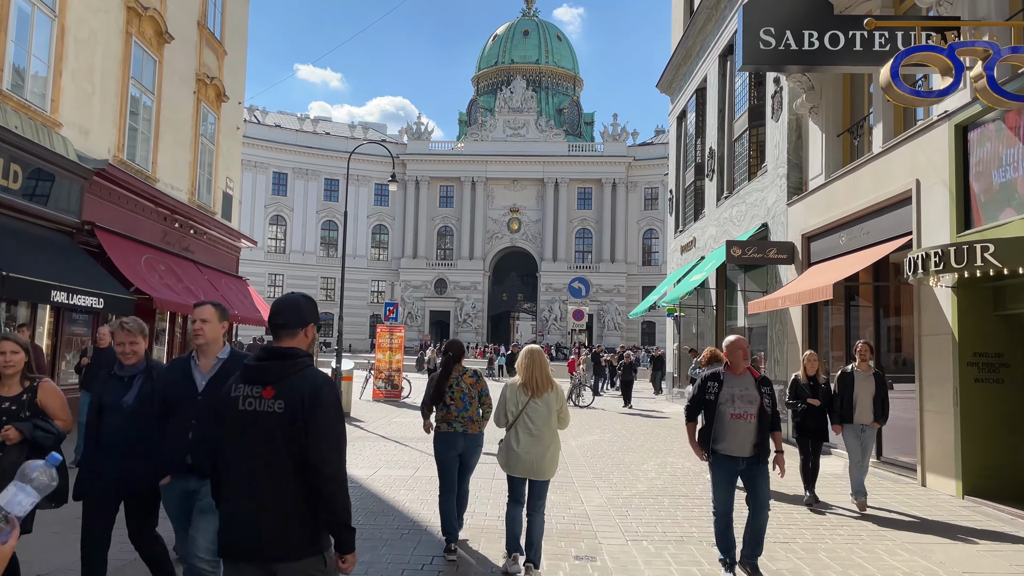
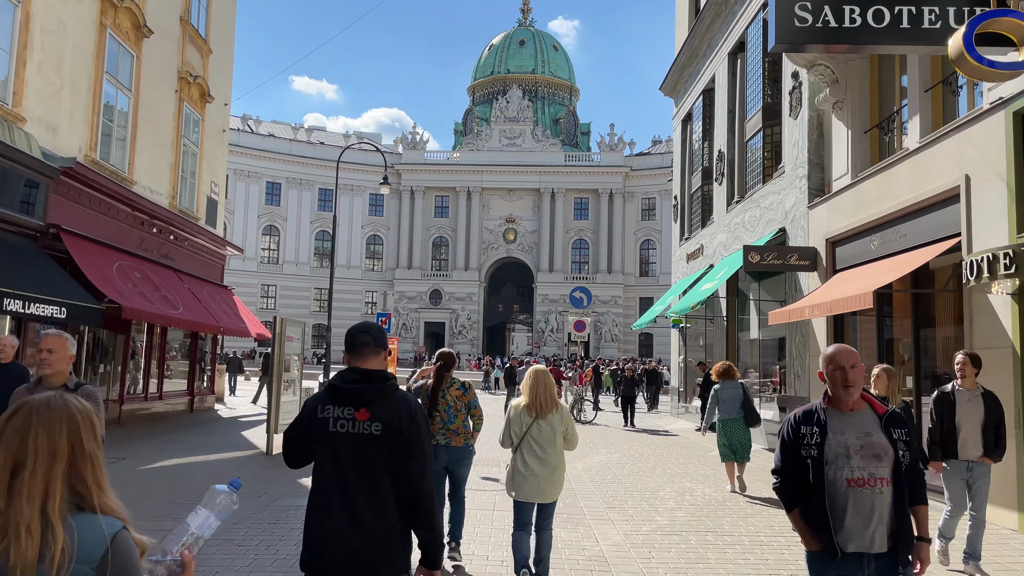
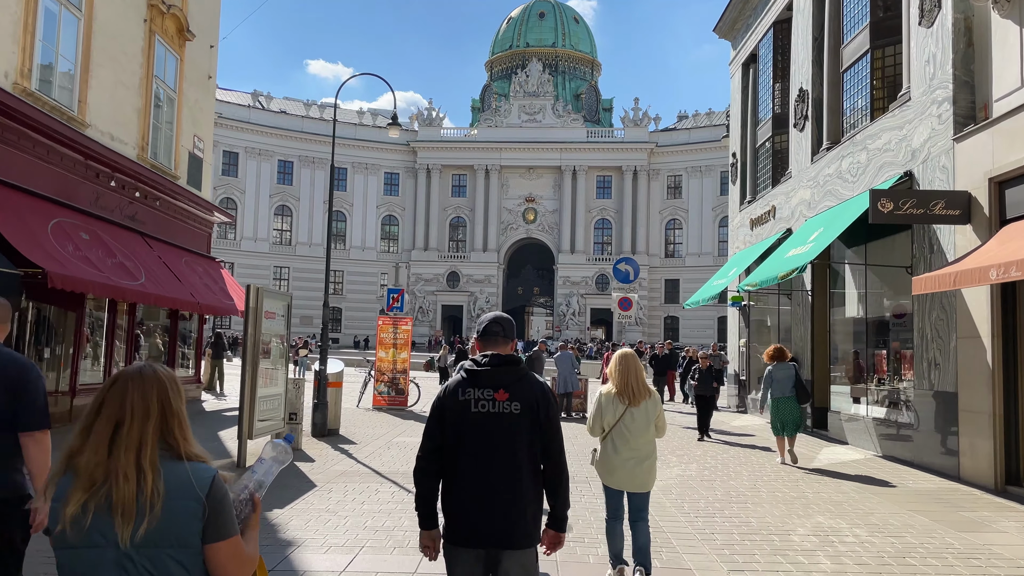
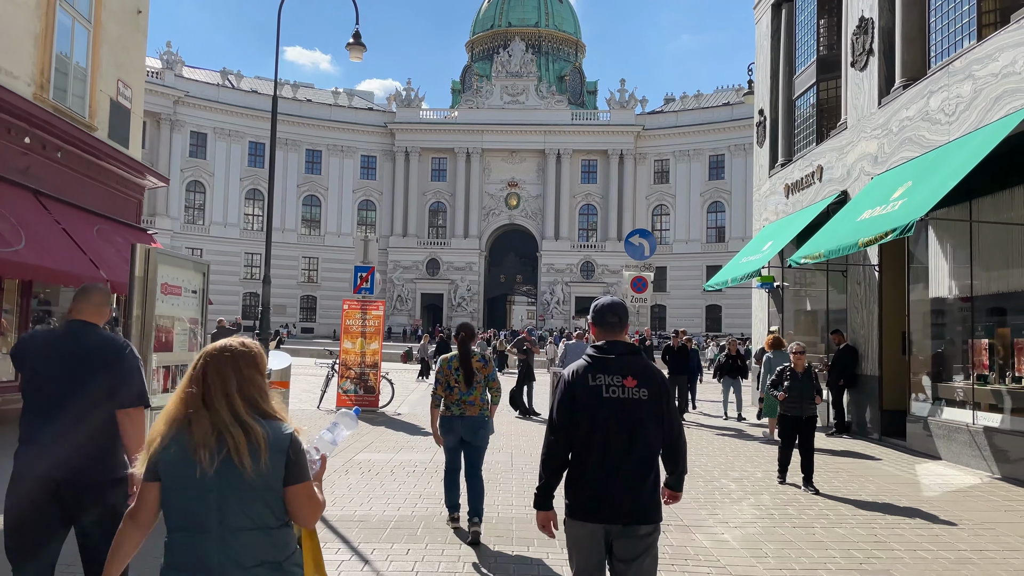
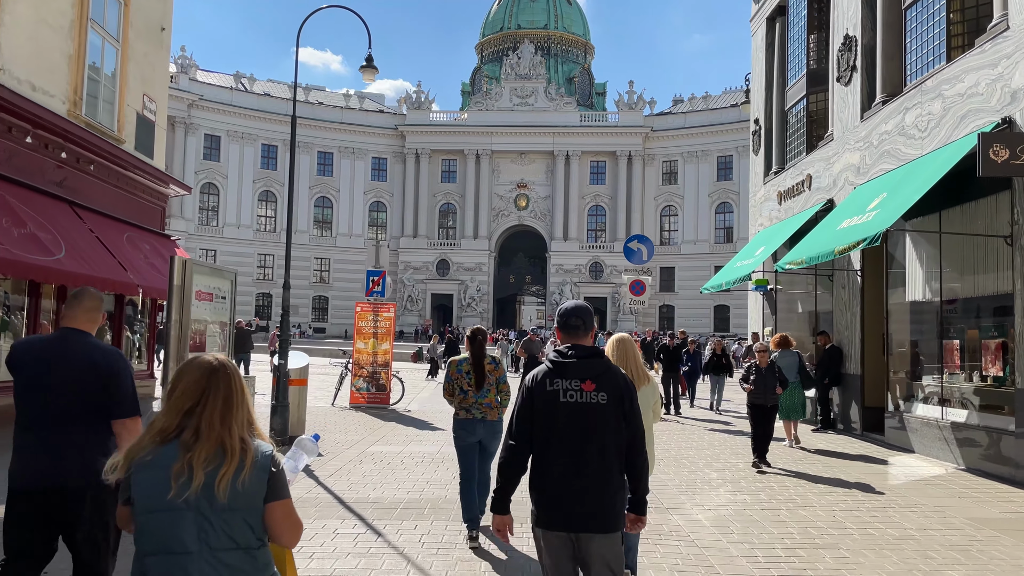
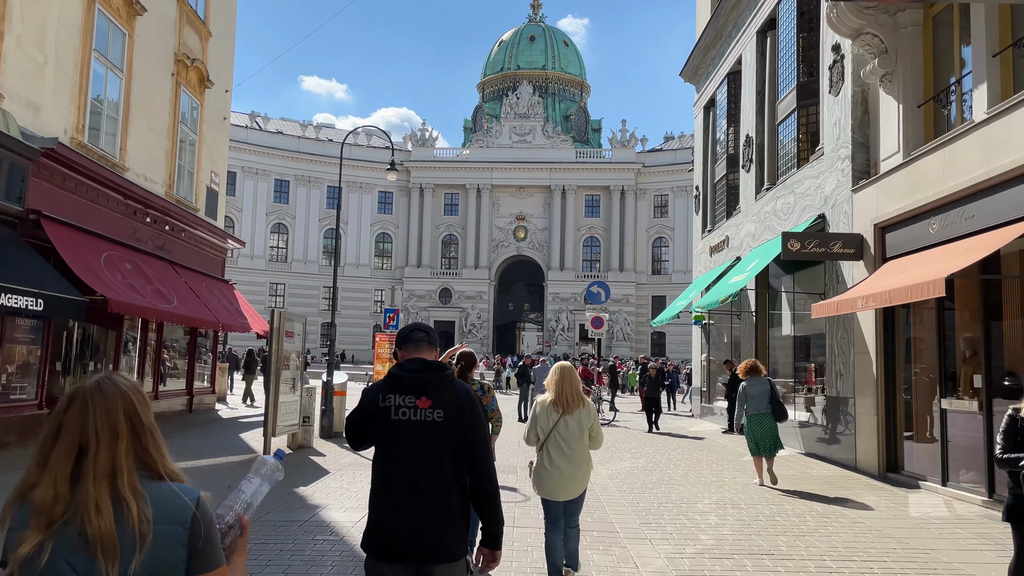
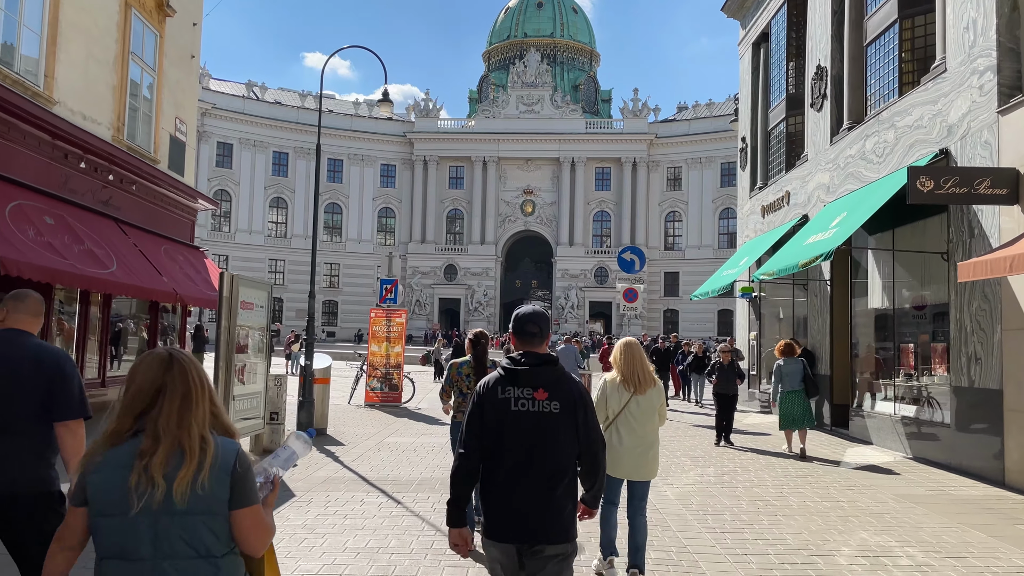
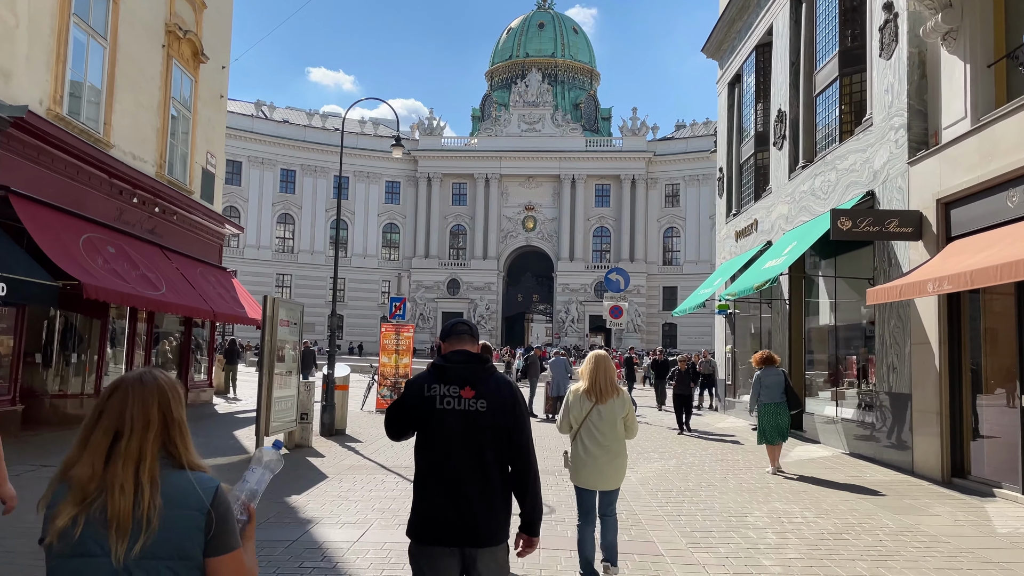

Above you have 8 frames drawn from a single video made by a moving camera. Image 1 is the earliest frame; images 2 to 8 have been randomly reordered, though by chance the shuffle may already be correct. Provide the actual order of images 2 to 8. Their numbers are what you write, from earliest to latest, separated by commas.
2, 6, 8, 3, 7, 5, 4
